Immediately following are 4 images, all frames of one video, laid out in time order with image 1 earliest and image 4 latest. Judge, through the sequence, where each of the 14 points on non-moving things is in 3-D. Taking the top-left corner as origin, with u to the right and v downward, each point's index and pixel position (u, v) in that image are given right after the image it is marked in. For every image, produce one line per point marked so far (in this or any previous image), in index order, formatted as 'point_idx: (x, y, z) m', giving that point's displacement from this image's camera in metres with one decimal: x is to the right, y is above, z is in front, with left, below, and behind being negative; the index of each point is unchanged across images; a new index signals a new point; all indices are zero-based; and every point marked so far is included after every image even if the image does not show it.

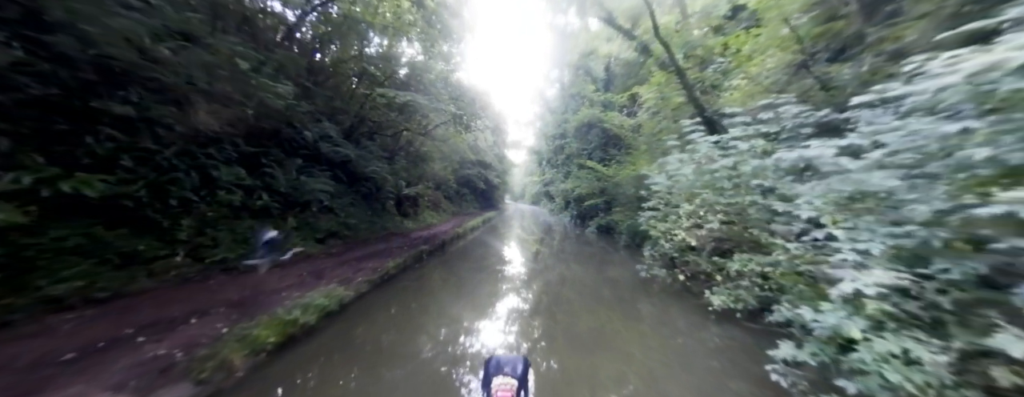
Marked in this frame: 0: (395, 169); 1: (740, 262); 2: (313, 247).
0: (-6.2, +1.5, +13.2) m
1: (+4.1, -1.1, +4.5) m
2: (-5.1, -1.2, +6.4) m
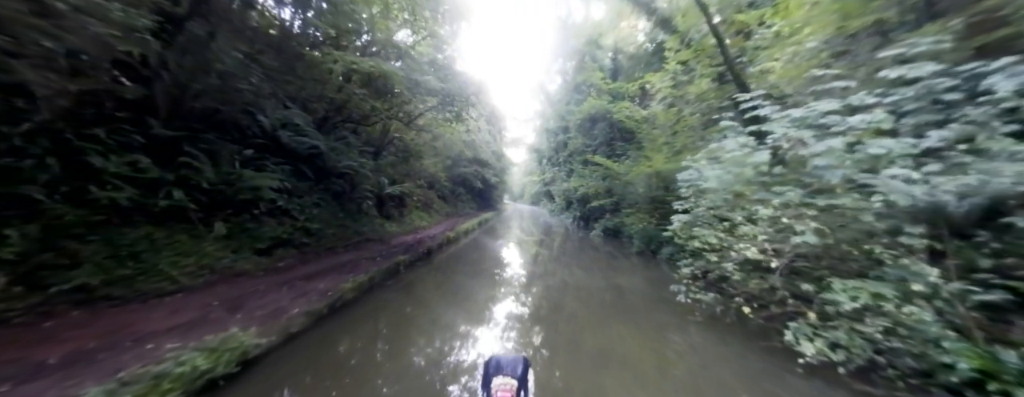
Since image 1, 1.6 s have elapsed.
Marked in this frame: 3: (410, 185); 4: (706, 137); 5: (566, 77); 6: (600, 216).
0: (-6.3, +1.6, +11.8) m
1: (+4.1, -1.1, +3.1) m
2: (-5.2, -1.2, +4.9) m
3: (-6.0, +0.8, +14.8) m
4: (+6.3, +2.0, +8.2) m
5: (+4.1, +9.3, +19.2) m
6: (+6.4, -1.2, +18.4) m
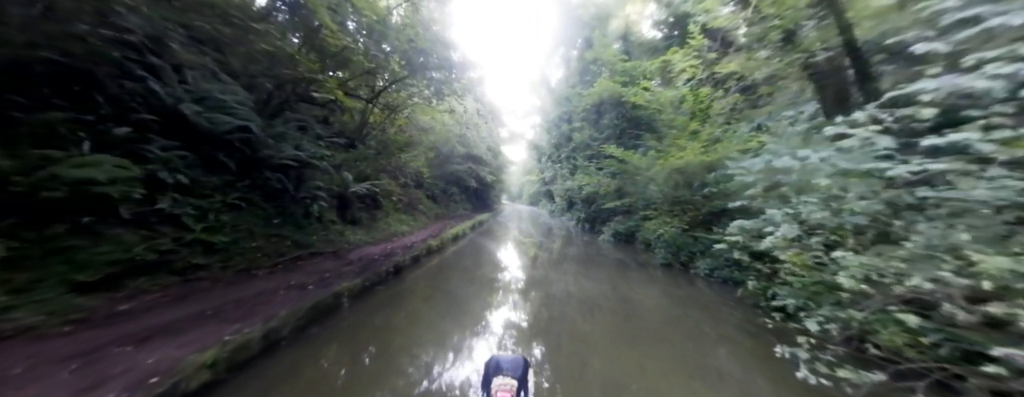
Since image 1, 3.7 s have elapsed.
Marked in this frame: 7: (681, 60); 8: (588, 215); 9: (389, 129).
0: (-6.4, +1.6, +9.8) m
1: (+4.0, -1.1, +1.2) m
2: (-5.2, -1.2, +3.0) m
3: (-6.2, +0.8, +12.8) m
4: (+6.1, +2.0, +6.3) m
5: (+3.9, +9.3, +17.3) m
6: (+6.3, -1.2, +16.5) m
7: (+6.2, +5.1, +9.3) m
8: (+5.7, -1.2, +18.9) m
9: (-5.9, +3.3, +12.0) m
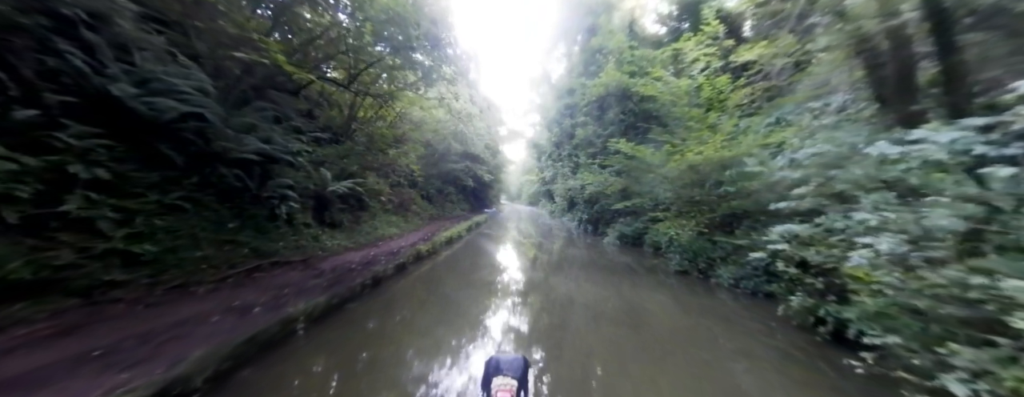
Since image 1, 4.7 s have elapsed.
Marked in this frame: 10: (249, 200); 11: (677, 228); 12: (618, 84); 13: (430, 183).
0: (-6.5, +1.6, +8.9) m
1: (+4.0, -1.1, +0.3) m
2: (-5.3, -1.2, +2.1) m
3: (-6.2, +0.8, +12.0) m
4: (+6.1, +2.0, +5.5) m
5: (+3.8, +9.3, +16.5) m
6: (+6.2, -1.2, +15.6) m
7: (+6.2, +5.2, +8.5) m
8: (+5.7, -1.2, +18.1) m
9: (-5.9, +3.3, +11.1) m
10: (-6.2, 0.0, +6.2) m
11: (+5.9, -1.1, +9.1) m
12: (+5.1, +5.4, +12.0) m
13: (-5.8, +1.1, +18.3) m
